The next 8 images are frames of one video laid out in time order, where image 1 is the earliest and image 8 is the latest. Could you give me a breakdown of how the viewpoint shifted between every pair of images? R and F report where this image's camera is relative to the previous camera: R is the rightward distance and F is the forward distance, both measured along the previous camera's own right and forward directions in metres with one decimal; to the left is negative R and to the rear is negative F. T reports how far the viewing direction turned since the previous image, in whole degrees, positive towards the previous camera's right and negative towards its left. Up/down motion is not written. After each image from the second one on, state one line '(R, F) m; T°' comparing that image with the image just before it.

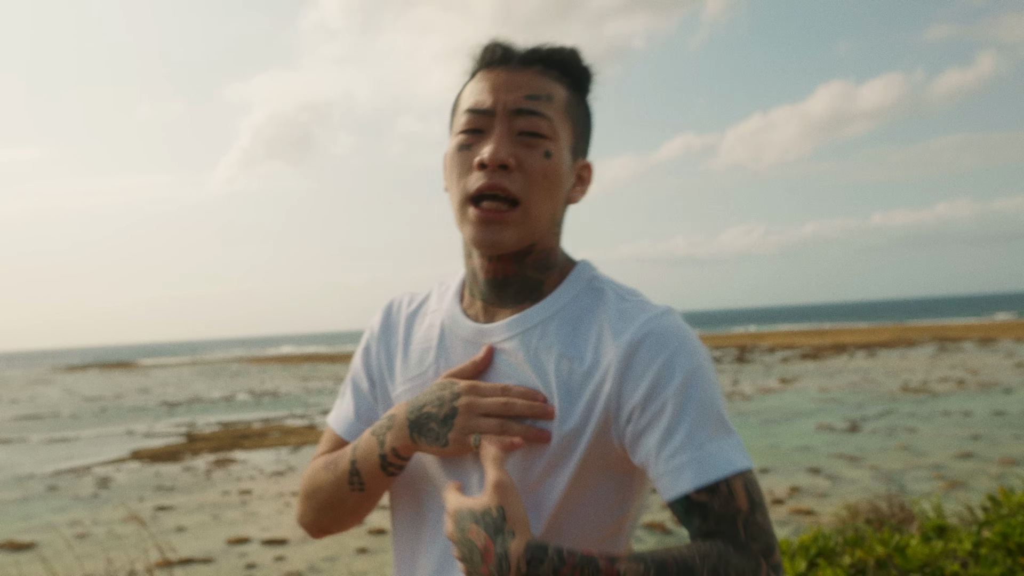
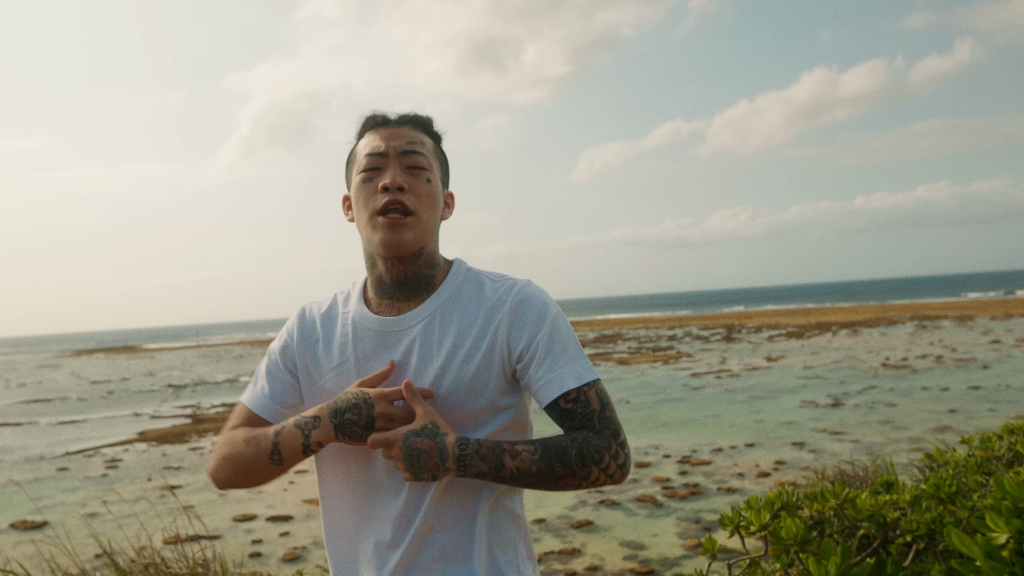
(+0.1, -0.4) m; 0°
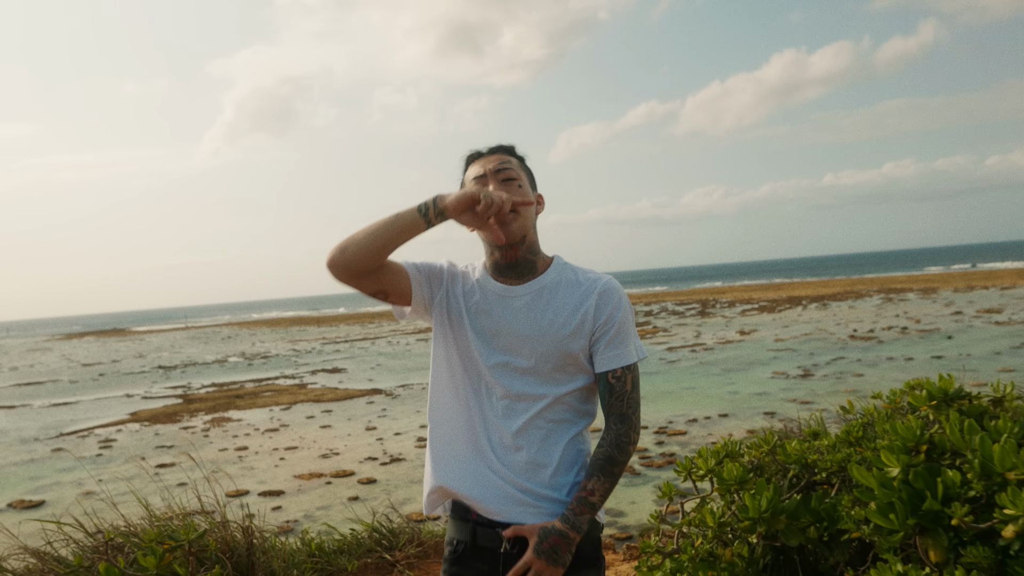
(0.0, -0.4) m; +1°
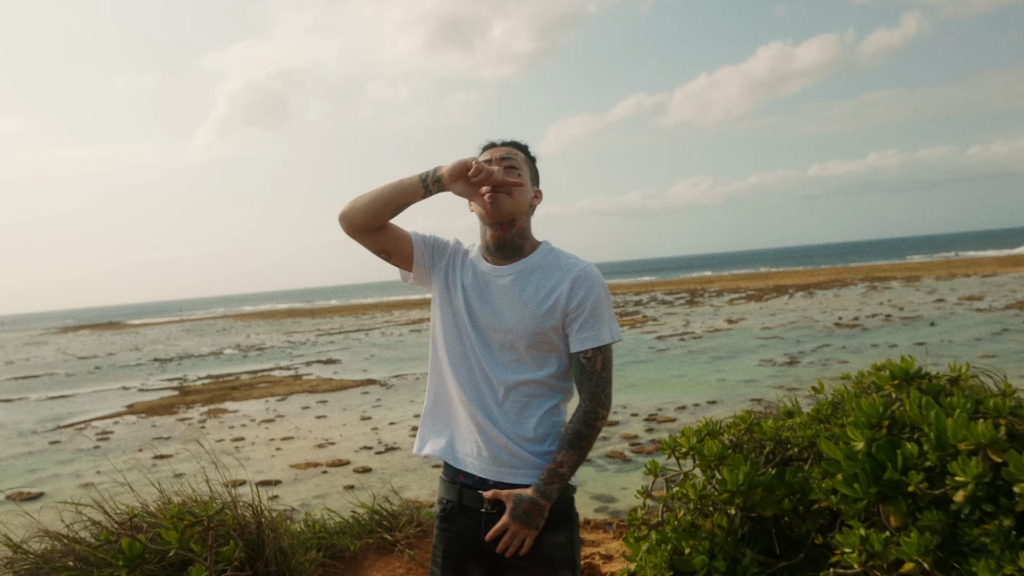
(0.0, -0.2) m; +1°
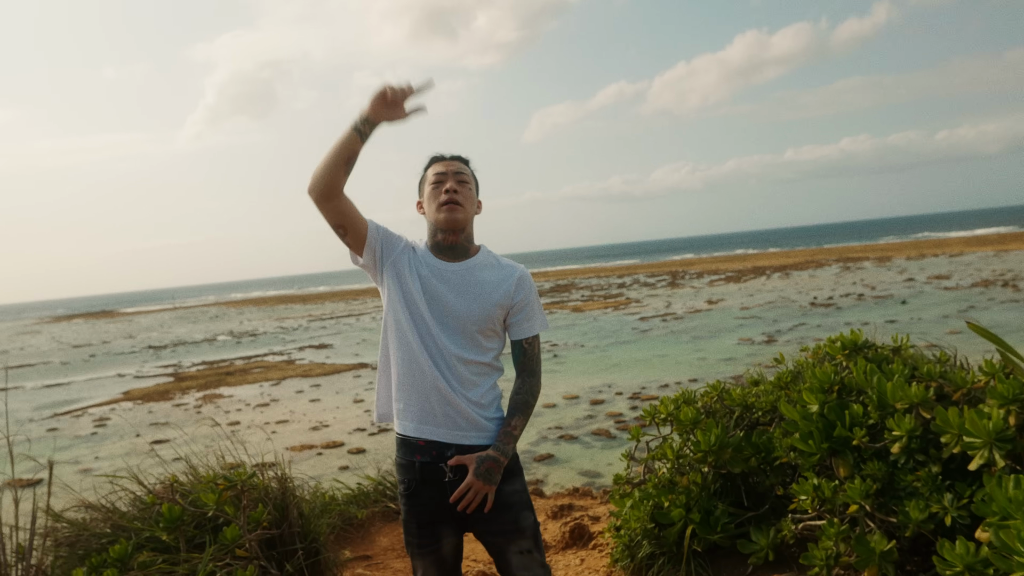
(-0.1, -0.4) m; +1°
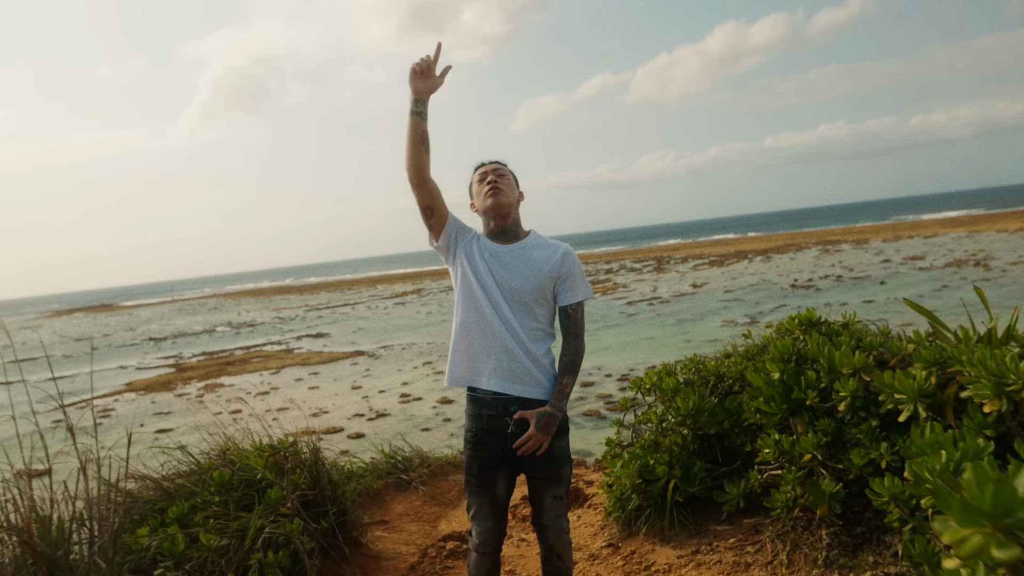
(-0.1, -0.5) m; +1°
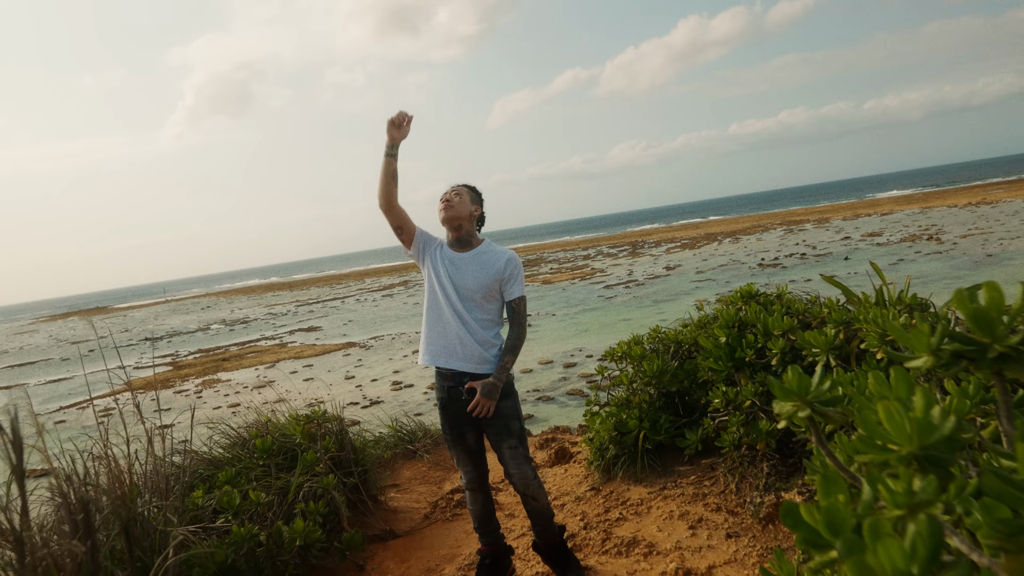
(-0.1, -0.7) m; +1°
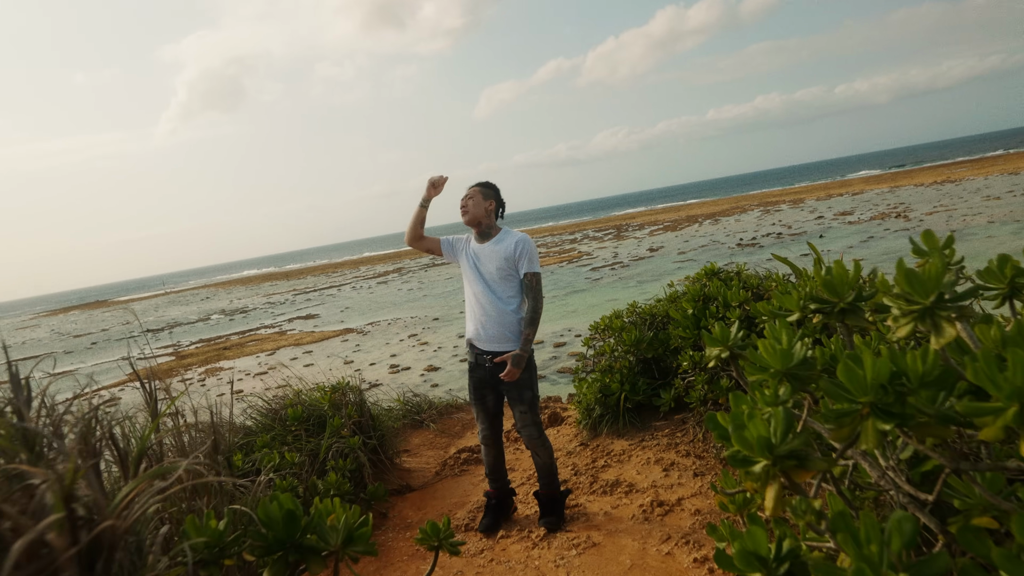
(0.0, -0.6) m; +1°
